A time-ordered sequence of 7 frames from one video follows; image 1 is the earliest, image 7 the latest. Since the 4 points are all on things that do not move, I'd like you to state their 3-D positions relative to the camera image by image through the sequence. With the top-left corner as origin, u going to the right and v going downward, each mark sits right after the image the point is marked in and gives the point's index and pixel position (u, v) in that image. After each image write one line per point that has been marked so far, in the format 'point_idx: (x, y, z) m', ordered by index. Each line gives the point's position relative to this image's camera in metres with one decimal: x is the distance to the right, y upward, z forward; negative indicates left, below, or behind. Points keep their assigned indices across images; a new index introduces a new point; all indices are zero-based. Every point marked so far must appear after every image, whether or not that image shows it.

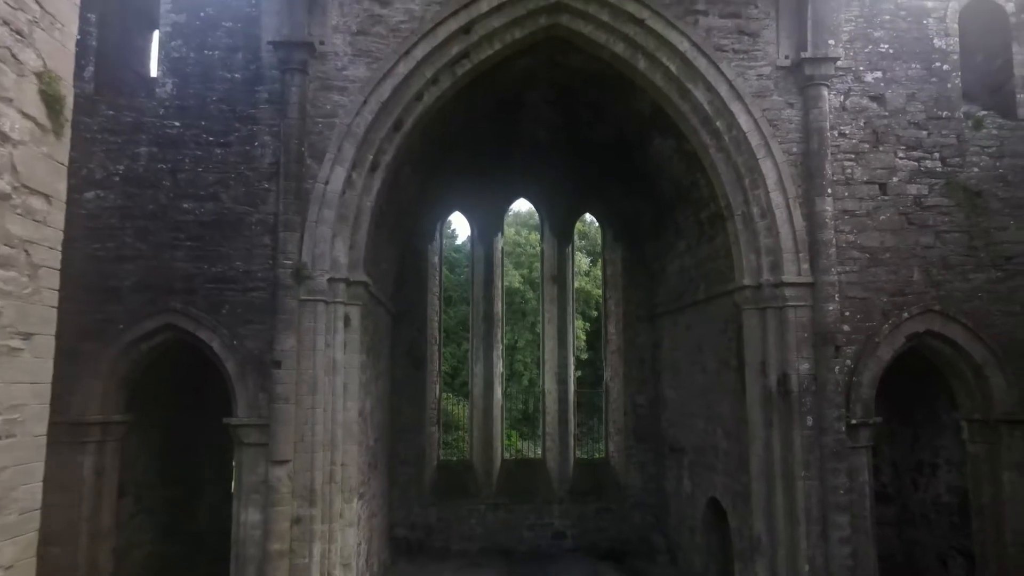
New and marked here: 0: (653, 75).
0: (+1.4, +2.1, +6.8) m
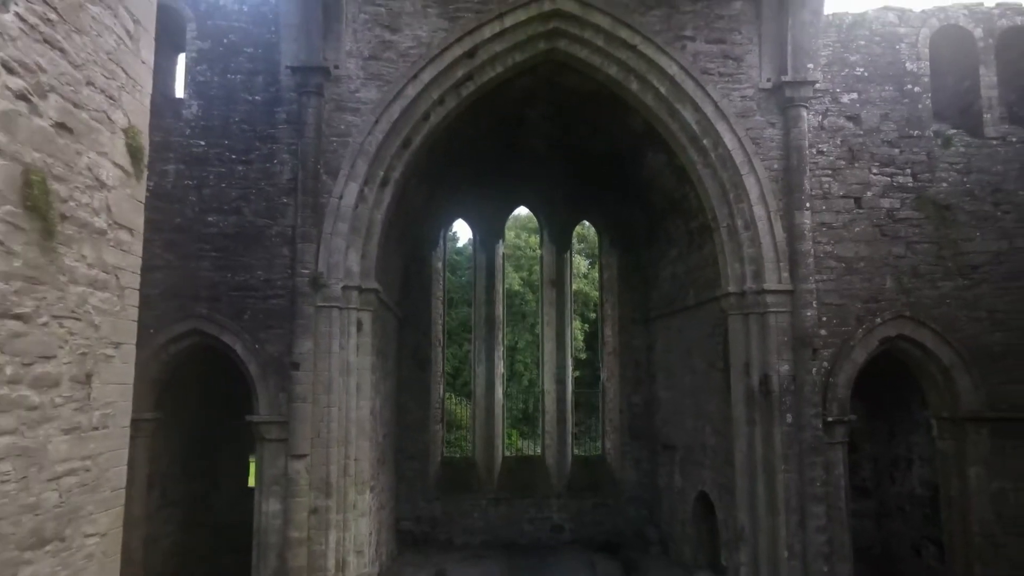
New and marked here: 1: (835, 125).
0: (+1.4, +2.0, +7.3) m
1: (+3.3, +1.7, +7.1) m
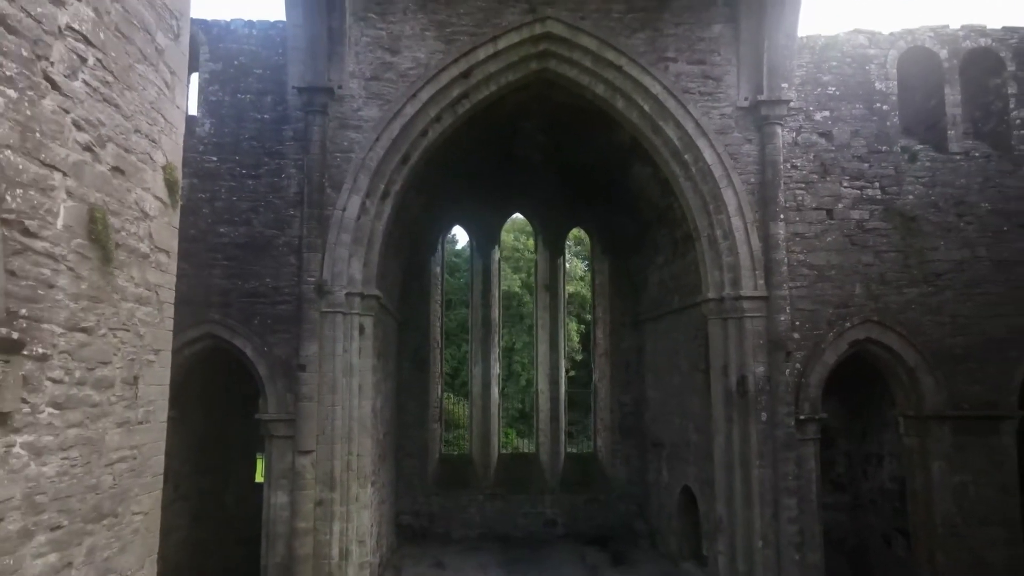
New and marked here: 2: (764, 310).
0: (+1.3, +2.0, +7.7) m
1: (+3.3, +1.6, +7.6) m
2: (+2.7, -0.2, +7.2) m
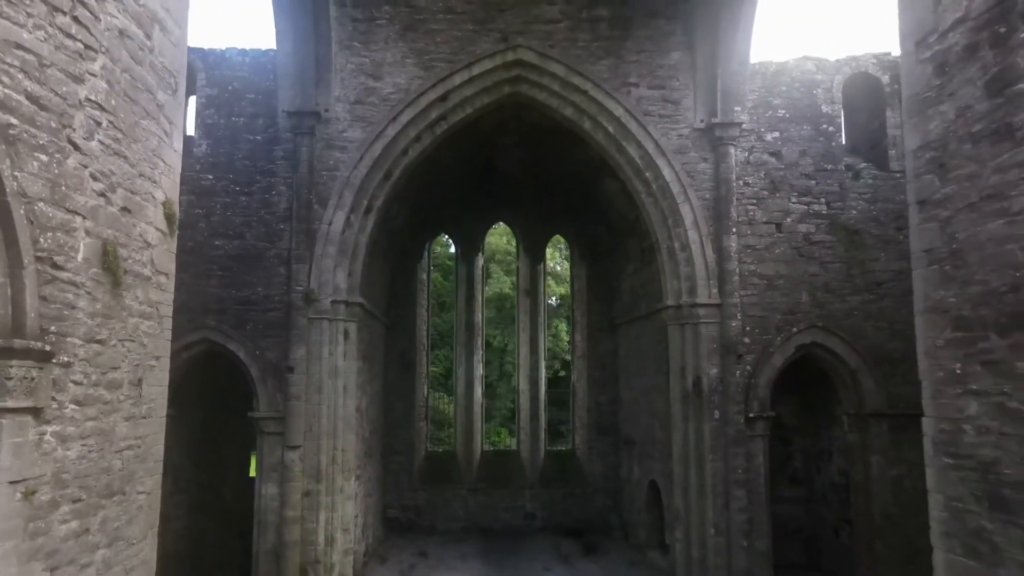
0: (+1.0, +1.9, +8.3) m
1: (+3.0, +1.5, +8.2) m
2: (+2.3, -0.3, +7.8) m
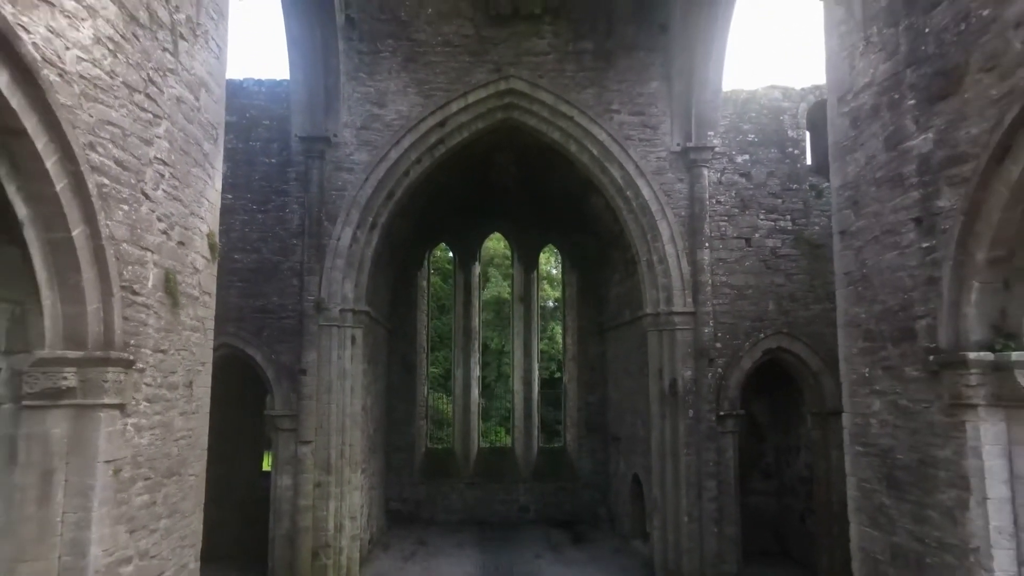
0: (+0.9, +1.8, +9.1) m
1: (+2.9, +1.4, +9.0) m
2: (+2.2, -0.4, +8.6) m
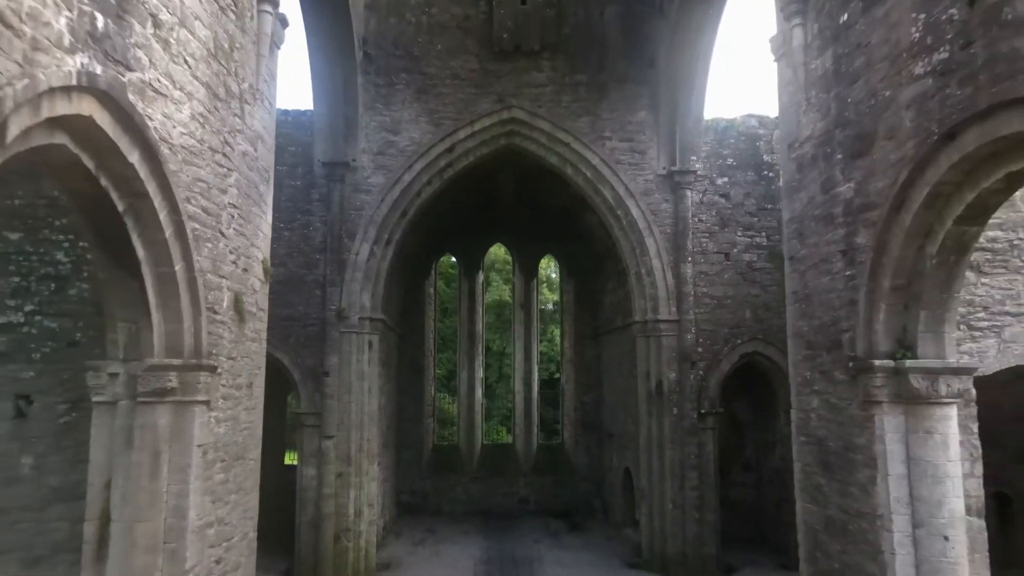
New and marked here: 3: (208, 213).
0: (+0.9, +1.6, +10.1) m
1: (+2.9, +1.3, +10.0) m
2: (+2.3, -0.6, +9.6) m
3: (-2.0, +0.5, +4.6) m
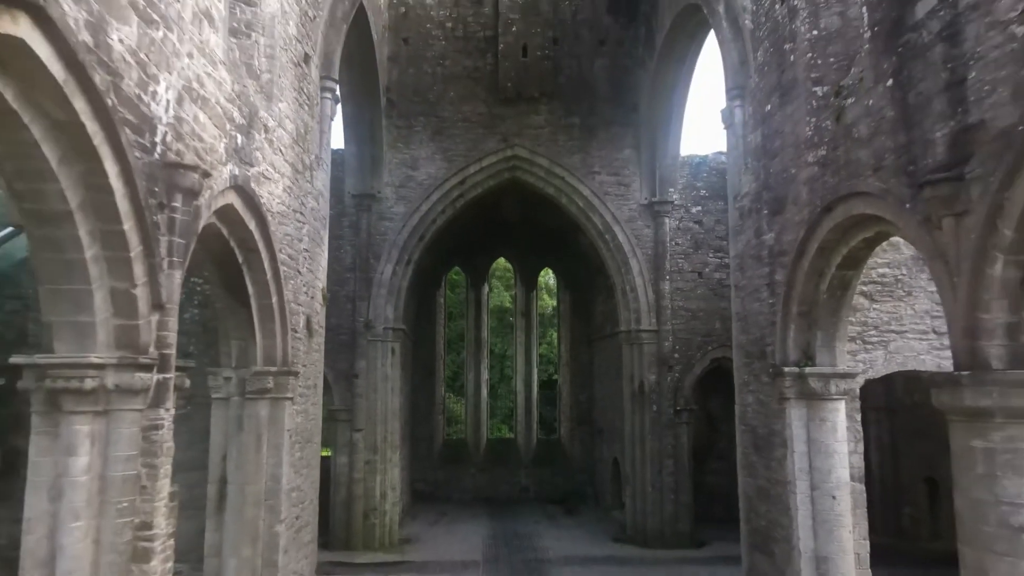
0: (+1.0, +1.4, +11.7) m
1: (+2.9, +1.0, +11.5) m
2: (+2.3, -0.8, +11.1) m
3: (-2.0, +0.3, +6.2) m
